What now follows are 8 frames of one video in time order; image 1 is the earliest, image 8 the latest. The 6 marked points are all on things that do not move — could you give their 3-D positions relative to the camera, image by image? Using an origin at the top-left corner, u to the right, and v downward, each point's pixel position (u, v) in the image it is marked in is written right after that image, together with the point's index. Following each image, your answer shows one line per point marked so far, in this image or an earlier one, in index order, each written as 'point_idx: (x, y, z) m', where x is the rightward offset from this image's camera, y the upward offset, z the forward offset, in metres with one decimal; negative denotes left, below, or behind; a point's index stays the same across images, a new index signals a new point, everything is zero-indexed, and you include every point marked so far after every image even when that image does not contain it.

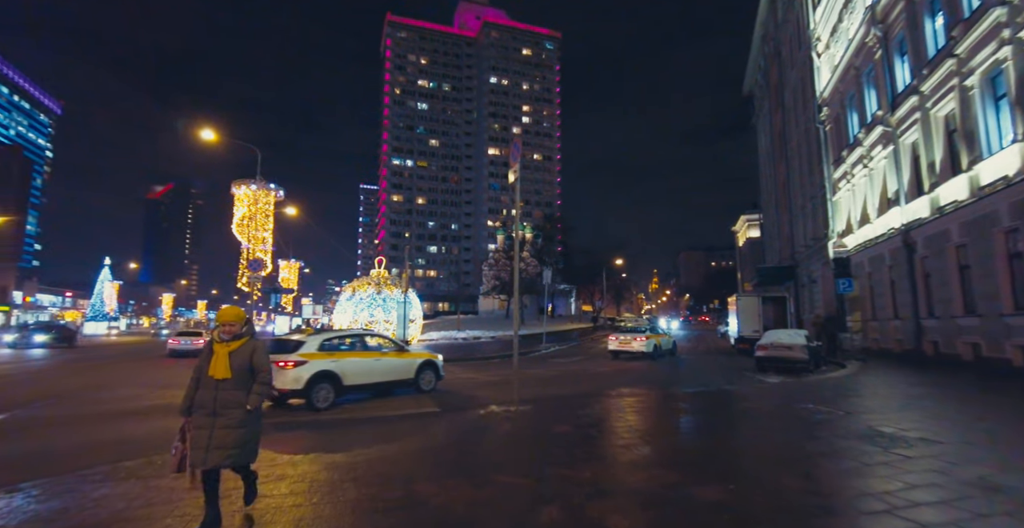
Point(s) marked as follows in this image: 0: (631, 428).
0: (+1.9, -2.6, +7.7) m
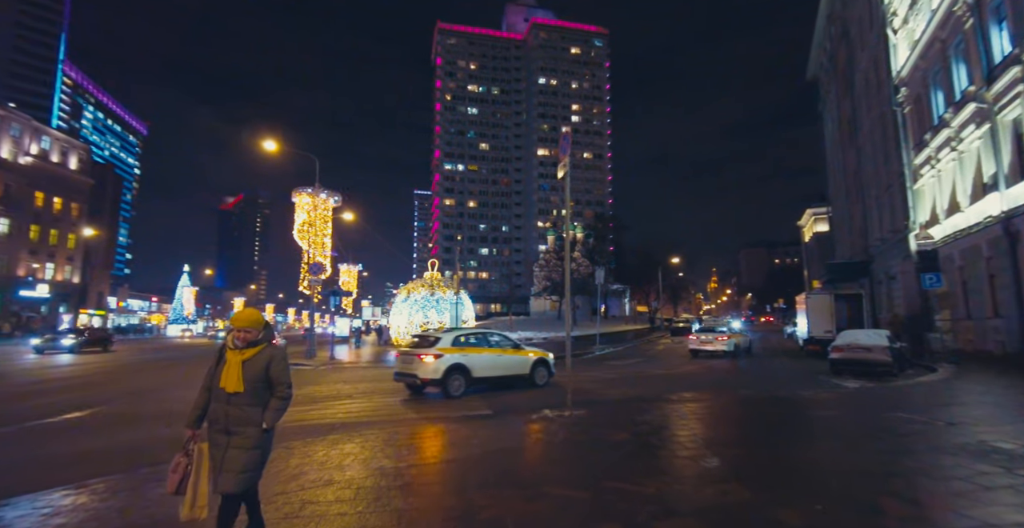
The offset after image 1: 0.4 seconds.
0: (+2.7, -2.6, +7.2) m
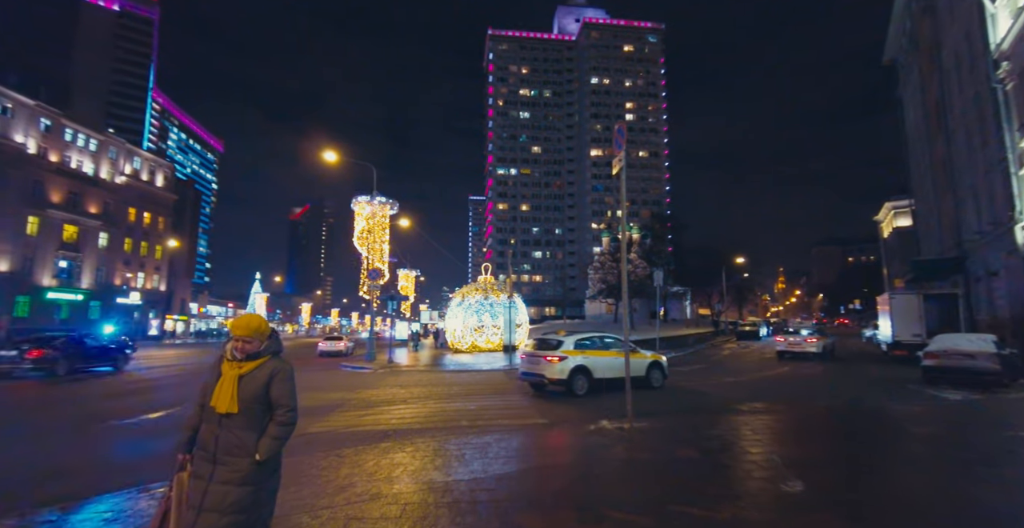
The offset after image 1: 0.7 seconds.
0: (+3.5, -2.5, +6.5) m
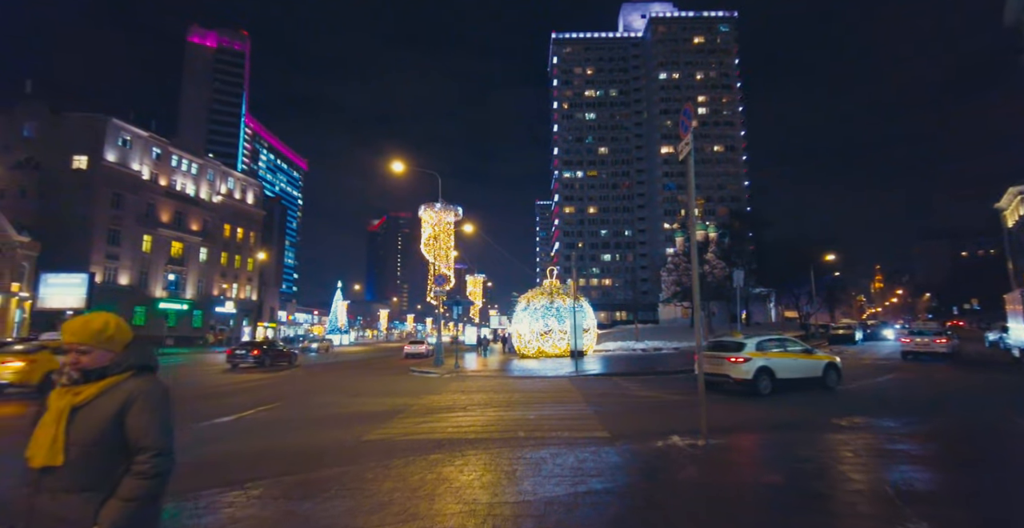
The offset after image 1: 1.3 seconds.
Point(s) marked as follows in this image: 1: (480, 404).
0: (+4.1, -2.4, +5.4) m
1: (-0.8, -3.6, +12.4) m
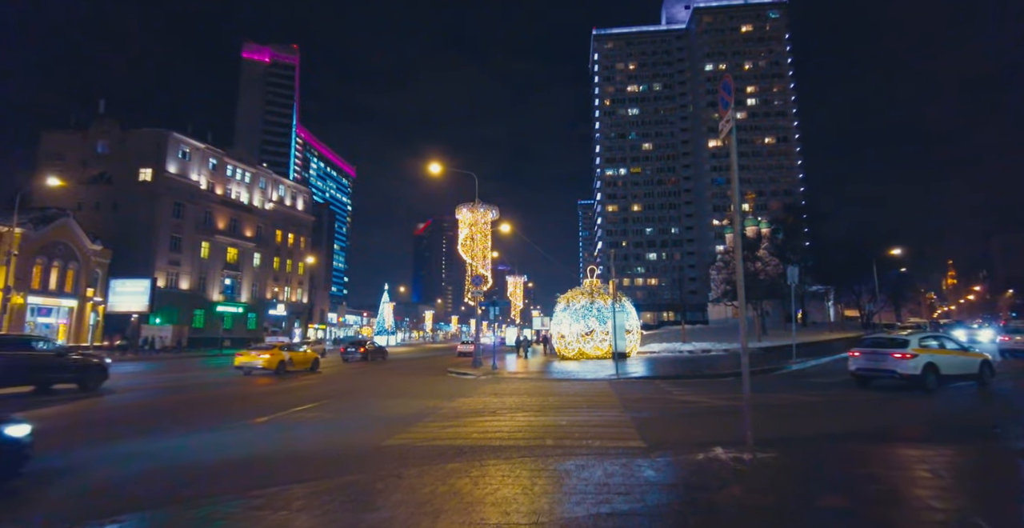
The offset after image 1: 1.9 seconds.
0: (+4.3, -2.3, +4.5) m
1: (+0.1, -3.5, +11.9) m
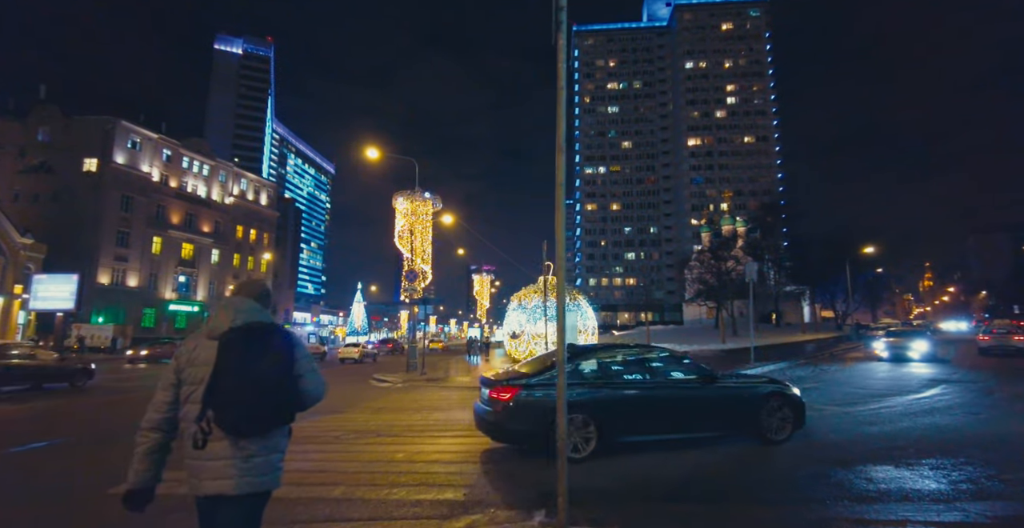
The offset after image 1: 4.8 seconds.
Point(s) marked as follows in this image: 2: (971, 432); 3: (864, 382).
0: (+1.8, -2.0, +2.3) m
1: (-2.6, -3.2, +9.6) m
2: (+8.3, -3.0, +8.8) m
3: (+11.9, -3.9, +16.1) m
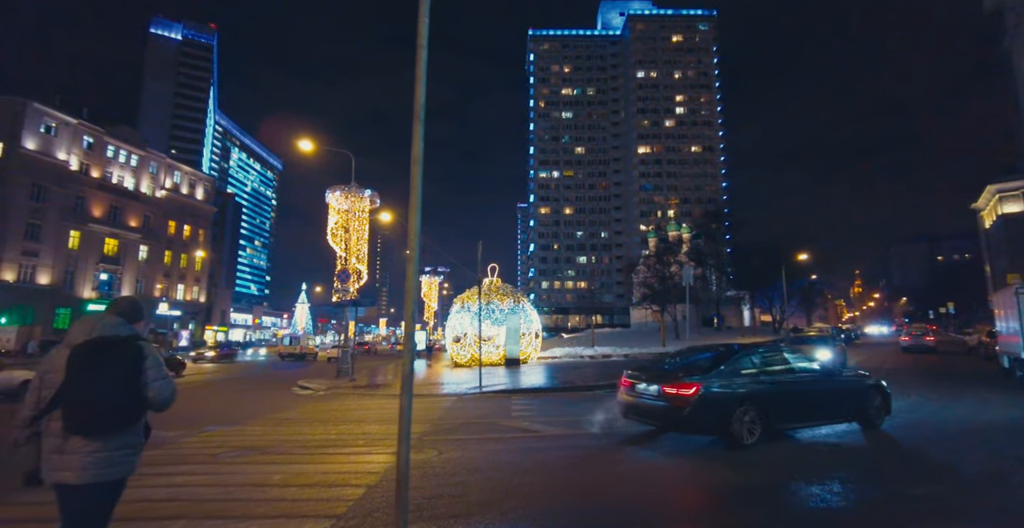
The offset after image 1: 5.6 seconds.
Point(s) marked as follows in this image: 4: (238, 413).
0: (+0.9, -2.0, +1.8) m
1: (-4.2, -3.2, +8.7) m
2: (+6.7, -3.1, +8.8) m
3: (+9.6, -4.1, +16.4) m
4: (-7.5, -3.8, +12.0) m
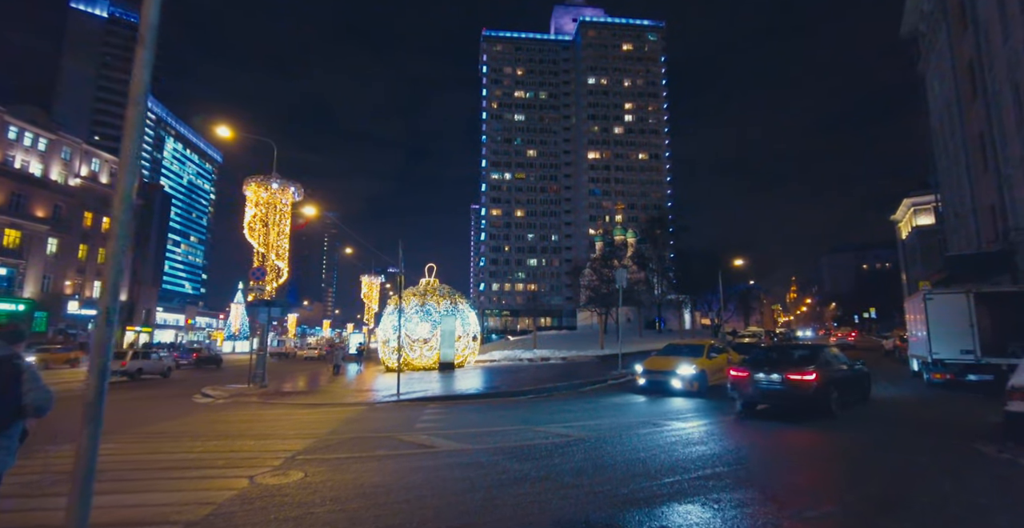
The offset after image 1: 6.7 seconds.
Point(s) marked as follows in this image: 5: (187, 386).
0: (-0.2, -1.9, +1.0) m
1: (-5.9, -3.0, +7.4) m
2: (+5.0, -3.1, +8.5) m
3: (+7.1, -4.2, +16.3) m
4: (-9.5, -3.6, +10.4) m
5: (-13.1, -4.9, +19.0) m
